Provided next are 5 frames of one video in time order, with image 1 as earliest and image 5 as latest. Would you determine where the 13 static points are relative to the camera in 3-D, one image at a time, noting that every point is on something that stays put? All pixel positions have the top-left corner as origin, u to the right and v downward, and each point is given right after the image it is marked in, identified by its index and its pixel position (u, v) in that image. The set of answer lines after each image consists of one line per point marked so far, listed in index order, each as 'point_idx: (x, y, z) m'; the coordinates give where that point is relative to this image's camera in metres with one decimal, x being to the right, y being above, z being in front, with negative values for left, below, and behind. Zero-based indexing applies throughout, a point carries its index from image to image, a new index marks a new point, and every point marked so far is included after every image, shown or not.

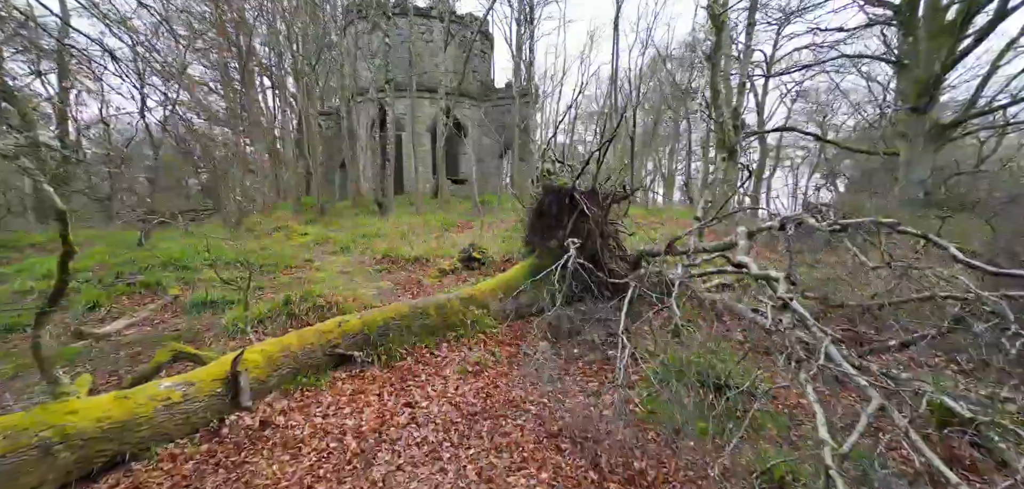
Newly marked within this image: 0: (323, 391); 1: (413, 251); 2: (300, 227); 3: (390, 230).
0: (-1.8, -1.4, +4.2) m
1: (-2.2, -0.2, +10.1) m
2: (-6.5, +0.5, +14.2) m
3: (-3.5, +0.4, +12.9) m
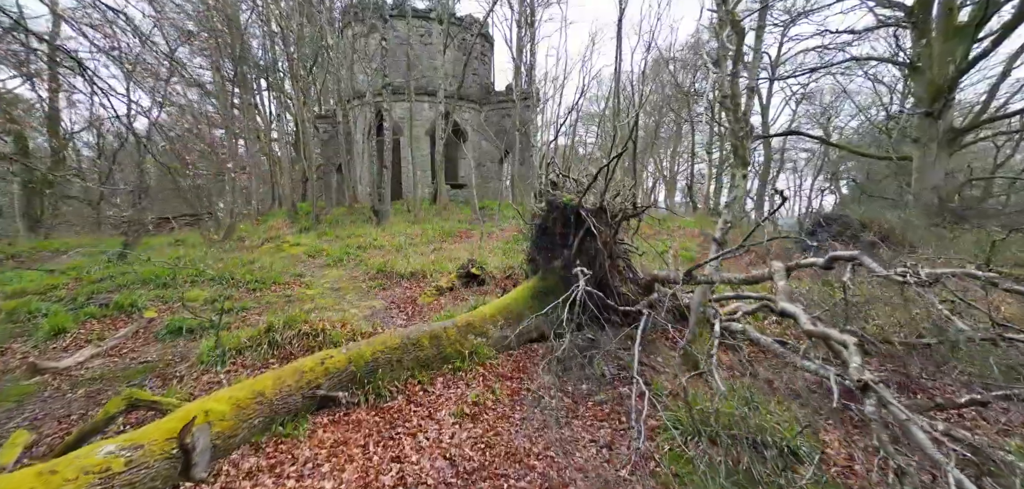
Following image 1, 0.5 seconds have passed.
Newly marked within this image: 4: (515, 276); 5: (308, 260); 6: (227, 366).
0: (-1.7, -1.6, +3.8) m
1: (-2.2, -0.4, +9.6) m
2: (-6.5, +0.2, +13.7) m
3: (-3.5, +0.1, +12.5) m
4: (+0.1, -0.6, +8.6) m
5: (-4.7, -0.4, +10.6) m
6: (-3.1, -1.3, +5.0) m
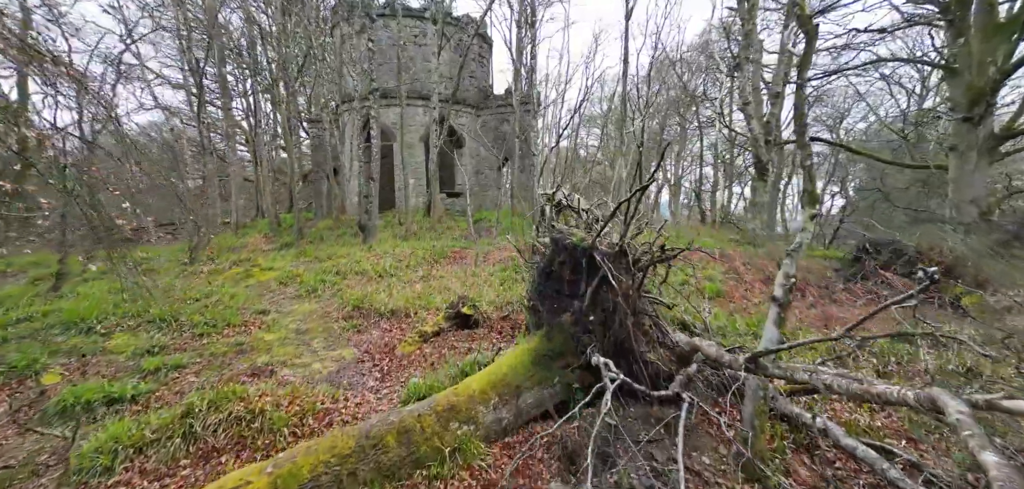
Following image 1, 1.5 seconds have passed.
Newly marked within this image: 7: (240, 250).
0: (-1.8, -2.1, +2.5) m
1: (-2.2, -1.0, +8.3) m
2: (-6.6, -0.4, +12.4) m
3: (-3.5, -0.4, +11.2) m
4: (0.0, -1.1, +7.3) m
5: (-4.8, -0.9, +9.3) m
6: (-3.1, -1.8, +3.7) m
7: (-8.1, -0.2, +13.7) m
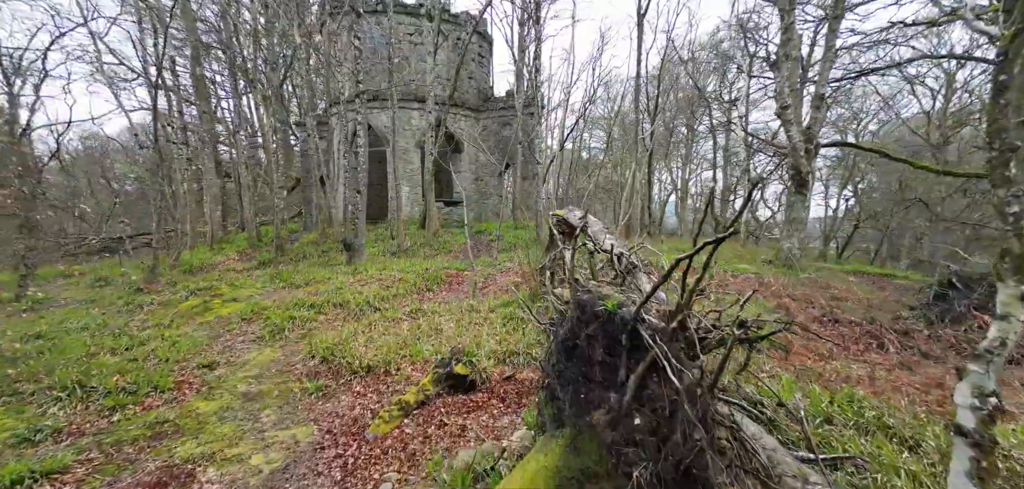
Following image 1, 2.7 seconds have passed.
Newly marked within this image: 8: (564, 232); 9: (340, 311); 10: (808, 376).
0: (-1.7, -2.6, +0.9) m
1: (-2.1, -1.5, +6.8) m
2: (-6.5, -0.9, +10.9) m
3: (-3.4, -1.0, +9.6) m
4: (+0.1, -1.7, +5.7) m
5: (-4.7, -1.4, +7.7) m
6: (-3.1, -2.3, +2.1) m
7: (-8.1, -0.7, +12.2) m
8: (+0.9, +0.2, +8.1) m
9: (-3.3, -1.3, +8.7) m
10: (+3.3, -1.5, +5.1) m
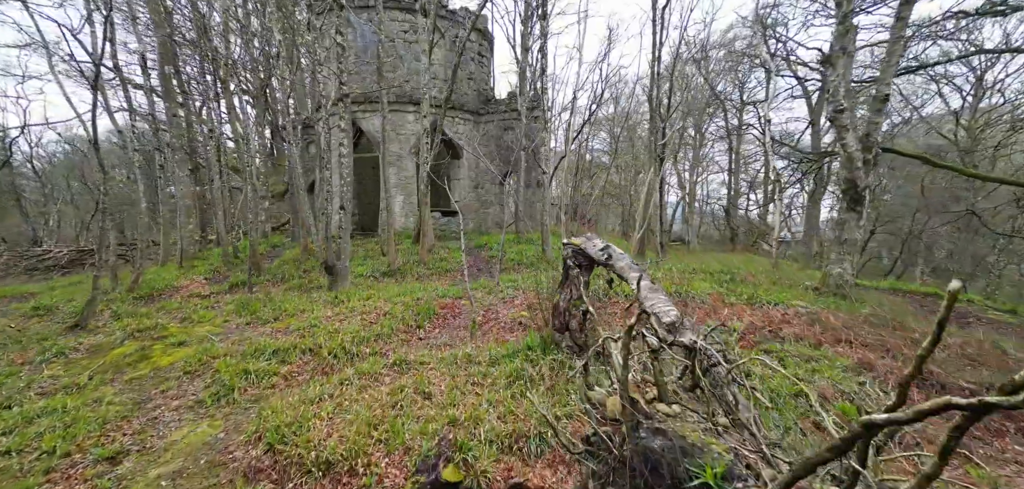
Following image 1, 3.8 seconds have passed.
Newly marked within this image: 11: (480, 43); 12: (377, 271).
0: (-1.6, -3.1, -0.7) m
1: (-2.0, -2.0, +5.2) m
2: (-6.4, -1.5, +9.3) m
3: (-3.3, -1.5, +8.0) m
4: (+0.2, -2.2, +4.1) m
5: (-4.6, -2.0, +6.1) m
6: (-3.0, -2.8, +0.5) m
7: (-8.0, -1.3, +10.6) m
8: (+1.0, -0.3, +6.5) m
9: (-3.2, -1.8, +7.0) m
10: (+3.4, -2.0, +3.4) m
11: (-1.3, +8.4, +19.0) m
12: (-3.8, -0.7, +12.9) m
